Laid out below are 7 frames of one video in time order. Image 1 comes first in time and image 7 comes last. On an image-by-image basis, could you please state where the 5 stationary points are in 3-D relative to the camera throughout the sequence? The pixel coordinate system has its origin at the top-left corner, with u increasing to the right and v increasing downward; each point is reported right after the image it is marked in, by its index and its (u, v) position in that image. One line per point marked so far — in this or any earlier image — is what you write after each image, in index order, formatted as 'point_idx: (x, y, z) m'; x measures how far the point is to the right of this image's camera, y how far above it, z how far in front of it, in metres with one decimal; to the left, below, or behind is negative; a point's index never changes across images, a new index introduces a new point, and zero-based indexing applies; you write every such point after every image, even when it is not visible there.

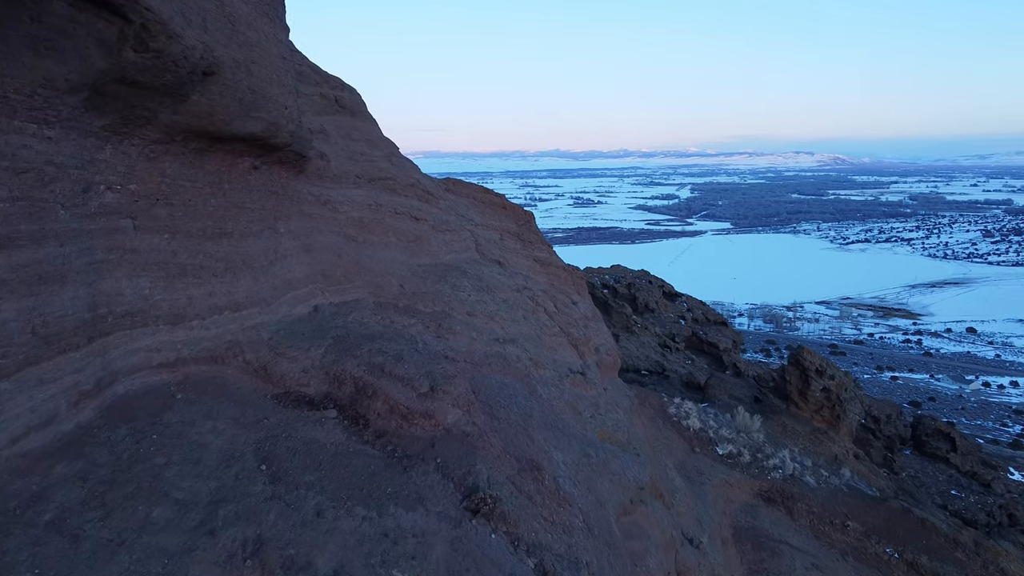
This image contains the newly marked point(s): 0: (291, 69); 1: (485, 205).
0: (-2.5, +2.5, +9.4) m
1: (-0.6, +1.7, +16.1) m
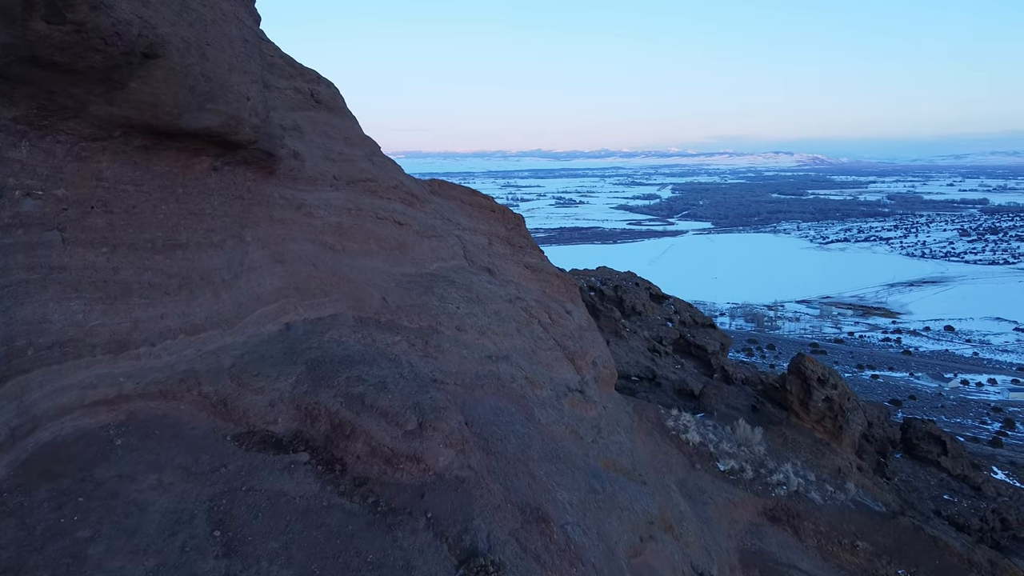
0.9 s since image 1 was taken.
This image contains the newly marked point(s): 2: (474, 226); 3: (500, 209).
0: (-2.5, +2.3, +8.1) m
1: (-0.7, +1.5, +14.9) m
2: (-0.7, +1.1, +14.2) m
3: (-0.3, +1.5, +15.3) m
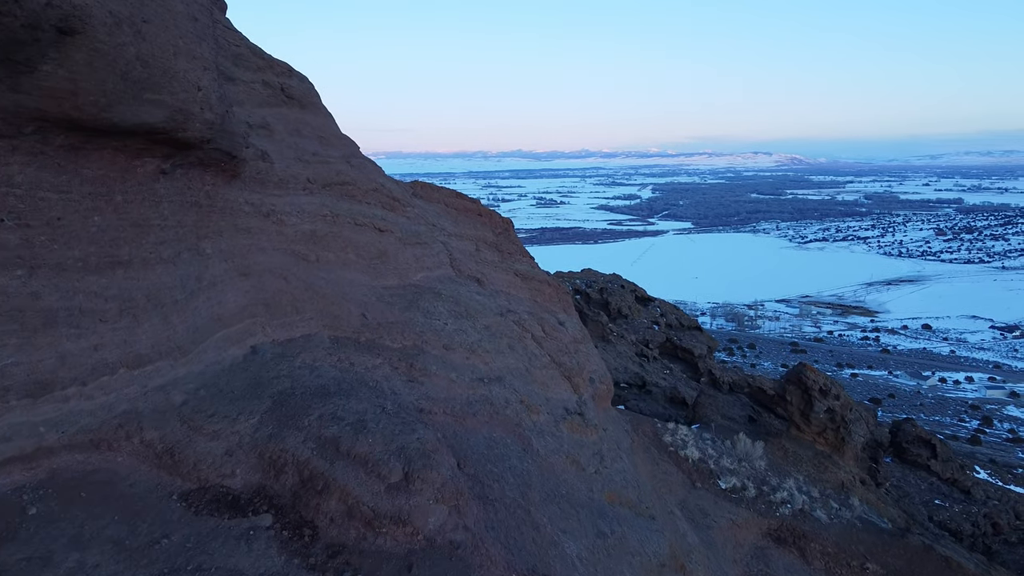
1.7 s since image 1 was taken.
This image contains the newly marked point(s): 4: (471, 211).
0: (-2.5, +2.1, +6.9) m
1: (-0.9, +1.3, +13.7) m
2: (-0.8, +0.9, +13.0) m
3: (-0.4, +1.3, +14.1) m
4: (-0.7, +1.3, +13.9) m
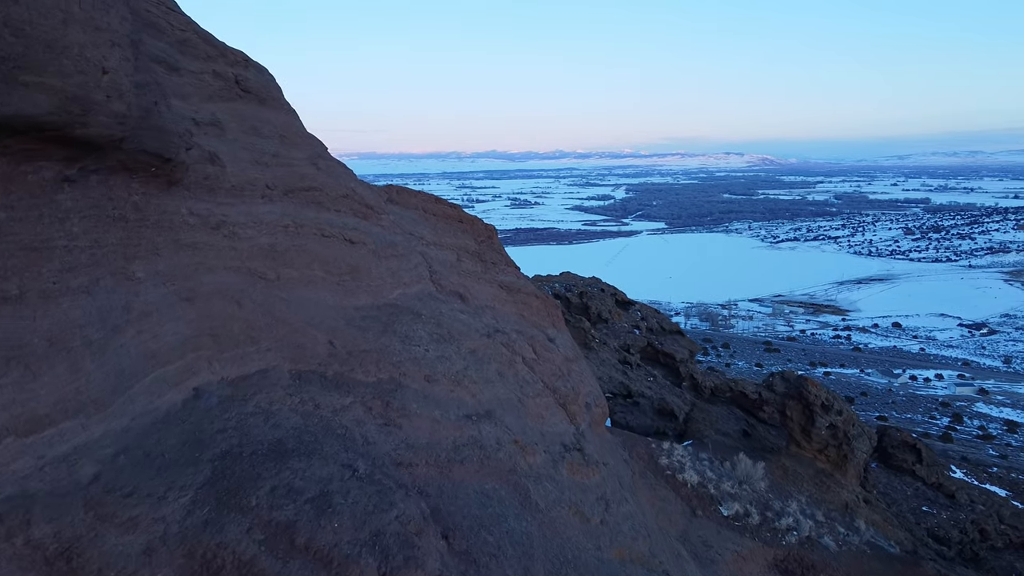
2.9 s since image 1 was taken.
0: (-2.5, +1.8, +5.3) m
1: (-1.1, +1.0, +12.1) m
2: (-1.0, +0.7, +11.5) m
3: (-0.6, +1.0, +12.6) m
4: (-0.9, +1.1, +12.4) m
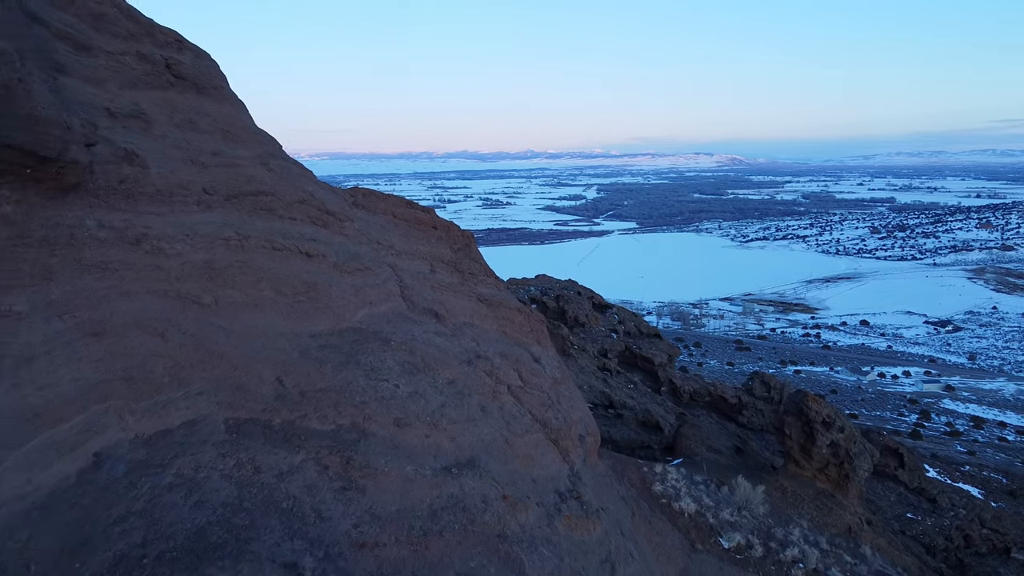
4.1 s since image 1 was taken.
0: (-2.5, +1.6, +3.6) m
1: (-1.3, +0.8, +10.5) m
2: (-1.2, +0.4, +9.9) m
3: (-0.9, +0.8, +11.0) m
4: (-1.1, +0.8, +10.7) m
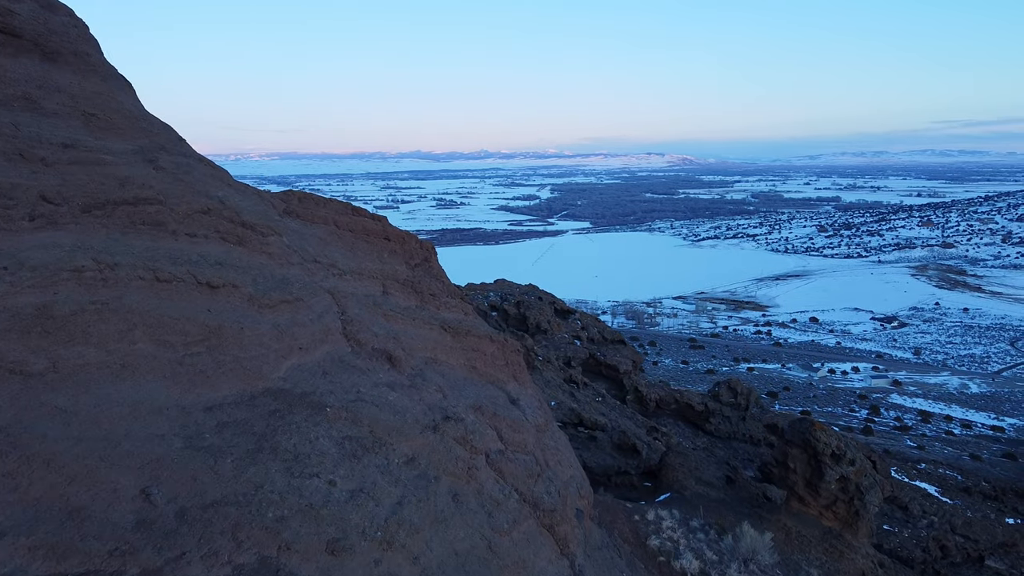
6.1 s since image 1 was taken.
0: (-2.3, +1.2, +0.8) m
1: (-1.5, +0.4, +7.7) m
2: (-1.3, 0.0, +7.1) m
3: (-1.1, +0.4, +8.2) m
4: (-1.3, +0.4, +8.0) m
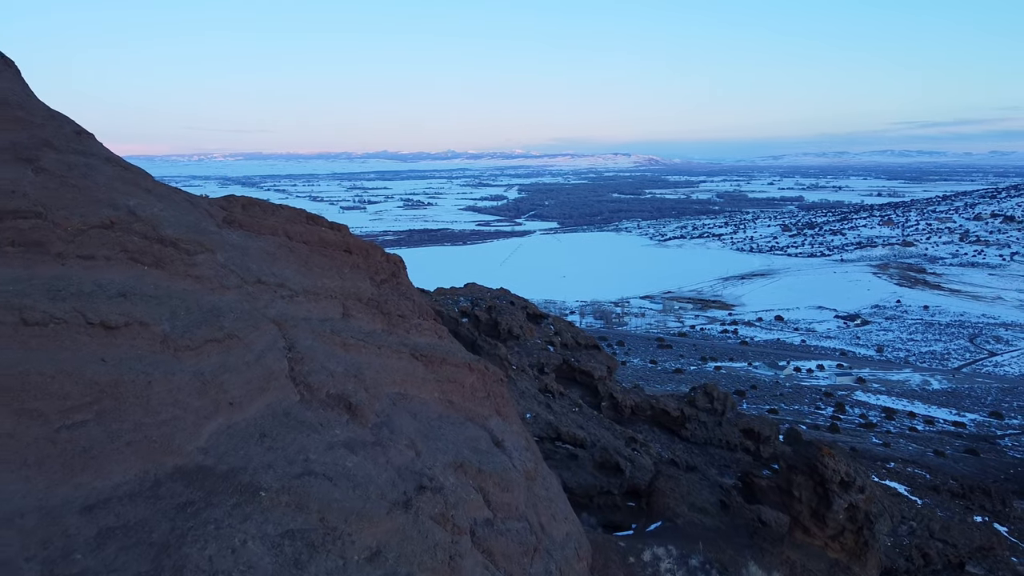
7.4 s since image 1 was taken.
0: (-2.1, +0.9, -1.0) m
1: (-1.5, +0.1, +6.0) m
2: (-1.3, -0.2, +5.4) m
3: (-1.2, +0.2, +6.5) m
4: (-1.4, +0.2, +6.2) m
